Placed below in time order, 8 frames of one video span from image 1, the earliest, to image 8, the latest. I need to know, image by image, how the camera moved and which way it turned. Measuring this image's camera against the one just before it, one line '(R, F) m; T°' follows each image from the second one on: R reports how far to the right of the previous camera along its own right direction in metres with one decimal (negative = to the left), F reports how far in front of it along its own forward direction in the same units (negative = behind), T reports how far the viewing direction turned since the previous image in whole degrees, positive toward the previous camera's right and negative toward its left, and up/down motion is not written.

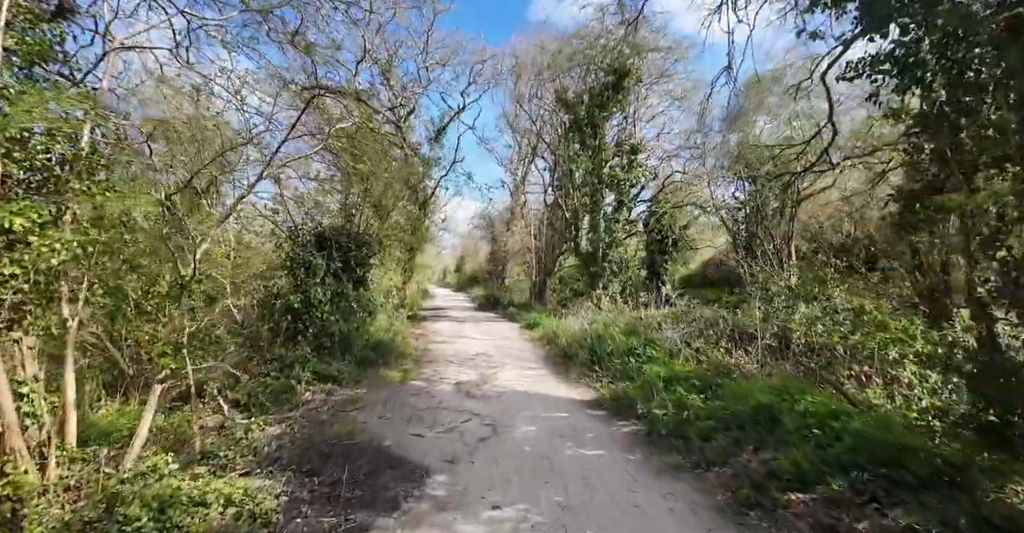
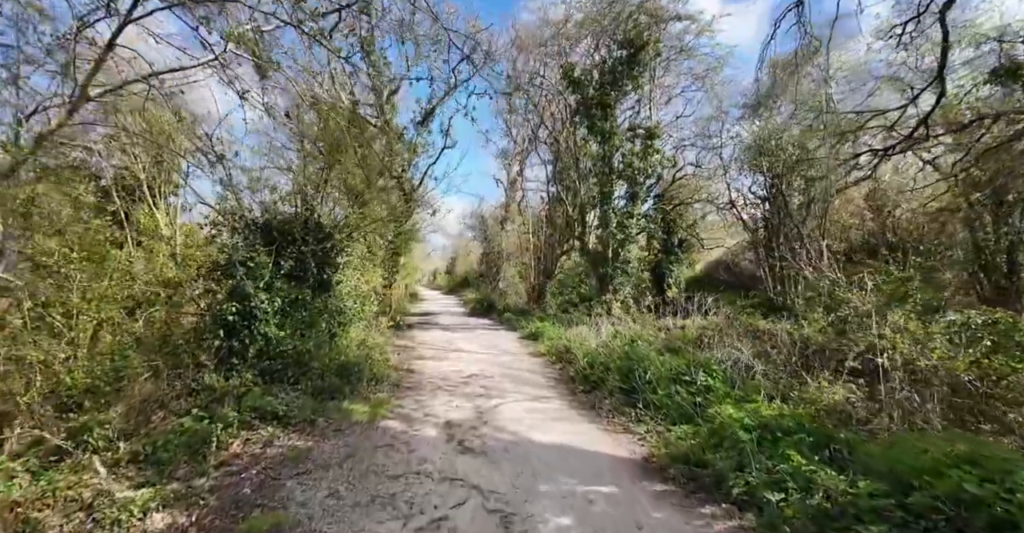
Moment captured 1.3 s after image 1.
(-0.2, +2.2) m; +1°
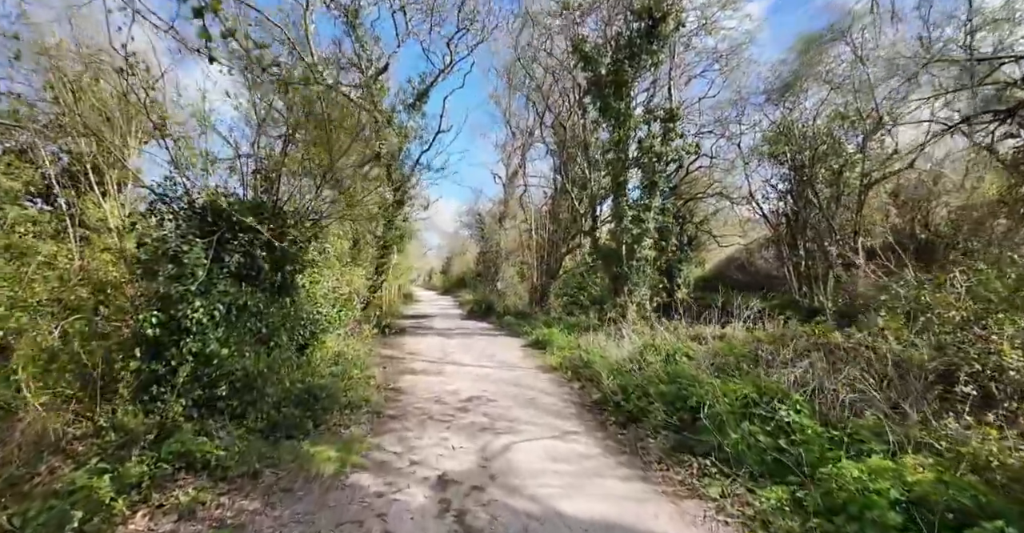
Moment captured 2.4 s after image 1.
(-0.2, +1.6) m; +1°
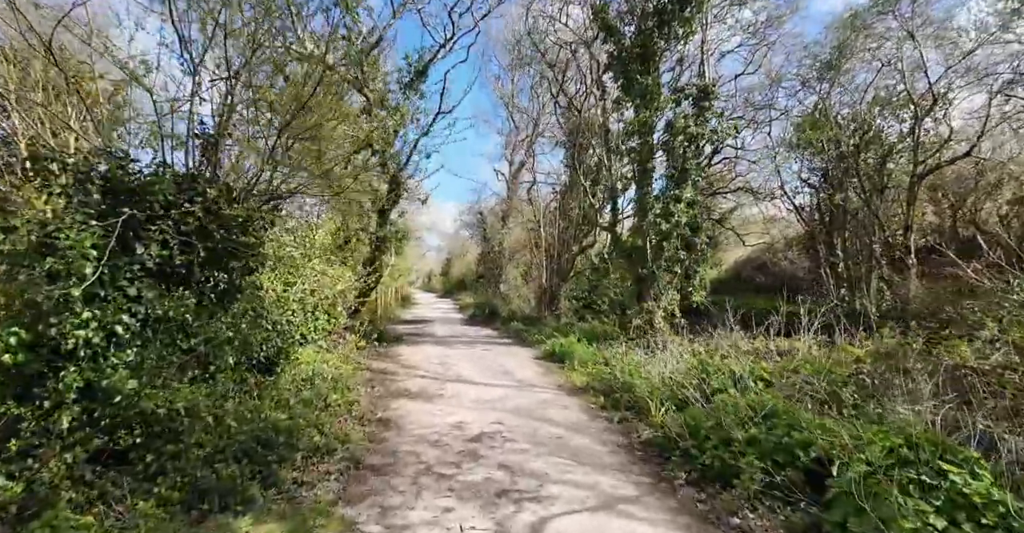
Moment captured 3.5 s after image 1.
(-0.3, +1.6) m; 0°
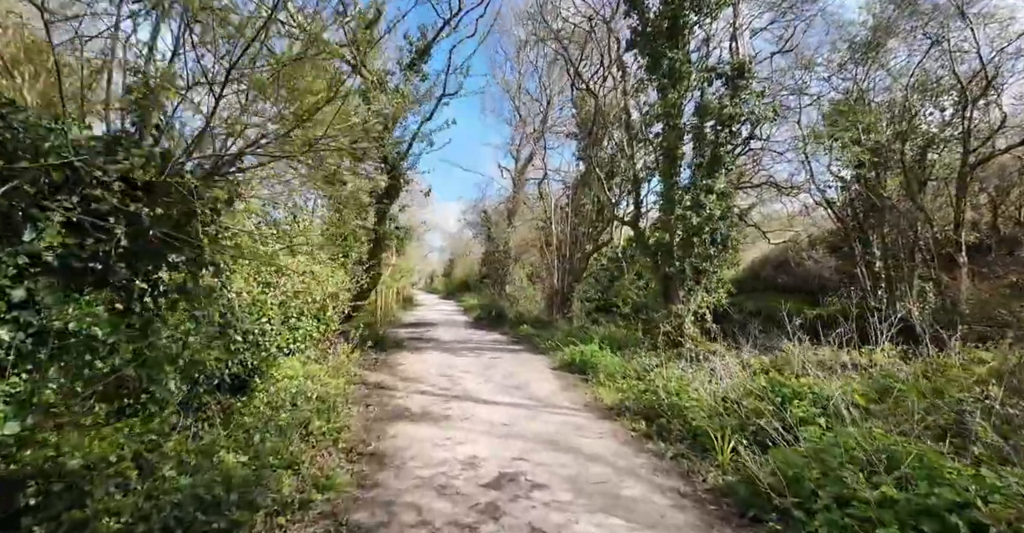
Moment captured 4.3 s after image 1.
(-0.2, +1.1) m; 0°
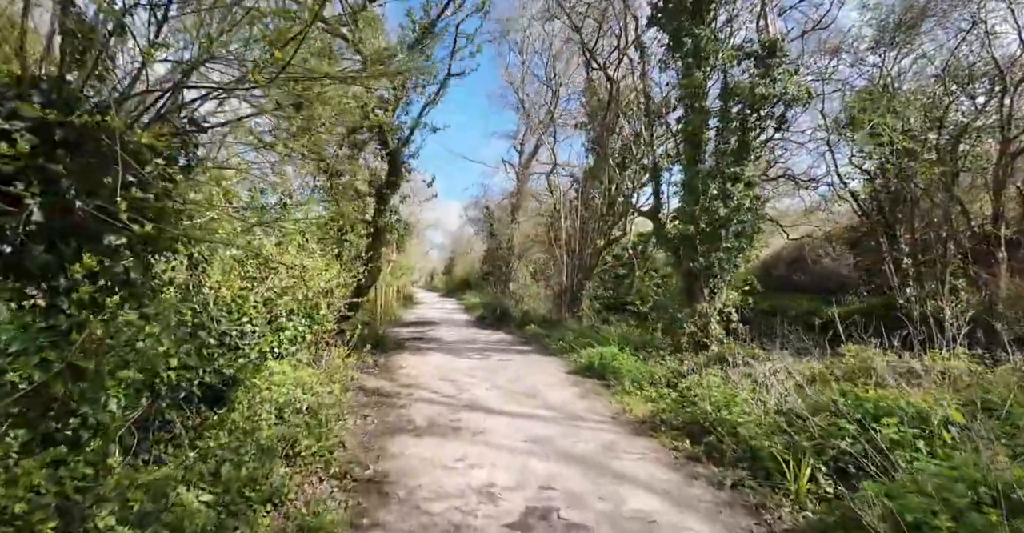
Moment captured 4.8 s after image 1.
(-0.2, +0.8) m; 0°
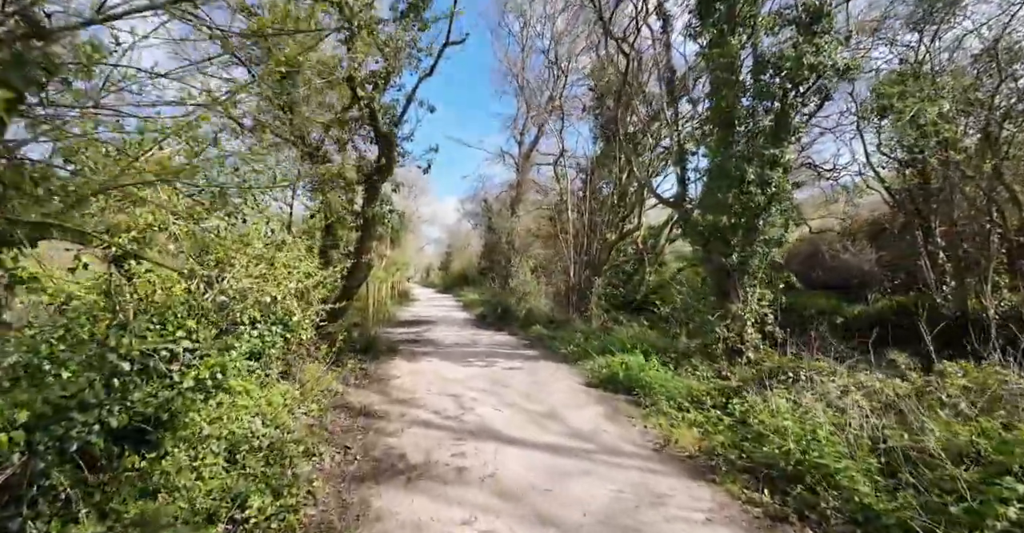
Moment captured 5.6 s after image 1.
(-0.2, +1.1) m; 0°
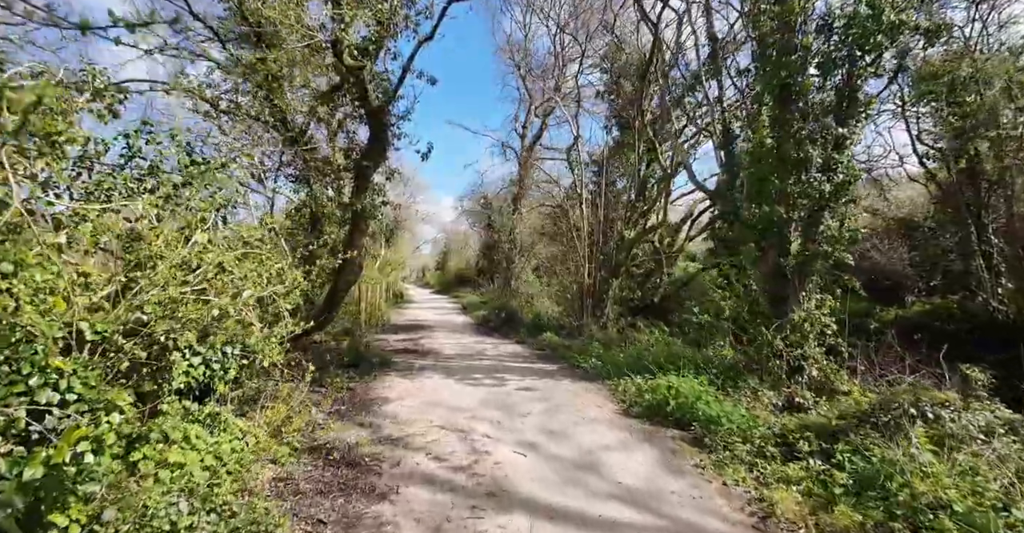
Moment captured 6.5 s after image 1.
(-0.3, +1.3) m; +1°
